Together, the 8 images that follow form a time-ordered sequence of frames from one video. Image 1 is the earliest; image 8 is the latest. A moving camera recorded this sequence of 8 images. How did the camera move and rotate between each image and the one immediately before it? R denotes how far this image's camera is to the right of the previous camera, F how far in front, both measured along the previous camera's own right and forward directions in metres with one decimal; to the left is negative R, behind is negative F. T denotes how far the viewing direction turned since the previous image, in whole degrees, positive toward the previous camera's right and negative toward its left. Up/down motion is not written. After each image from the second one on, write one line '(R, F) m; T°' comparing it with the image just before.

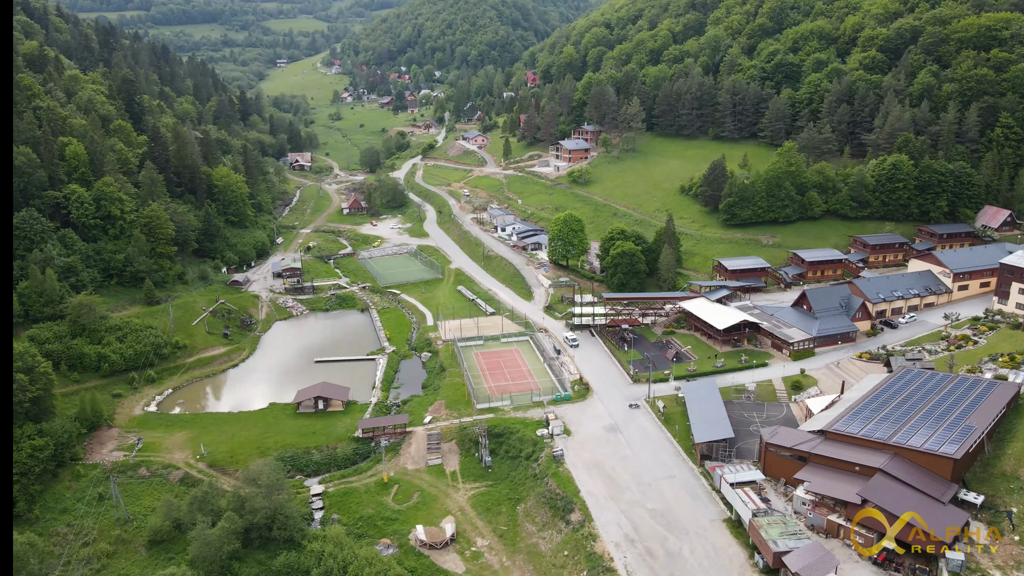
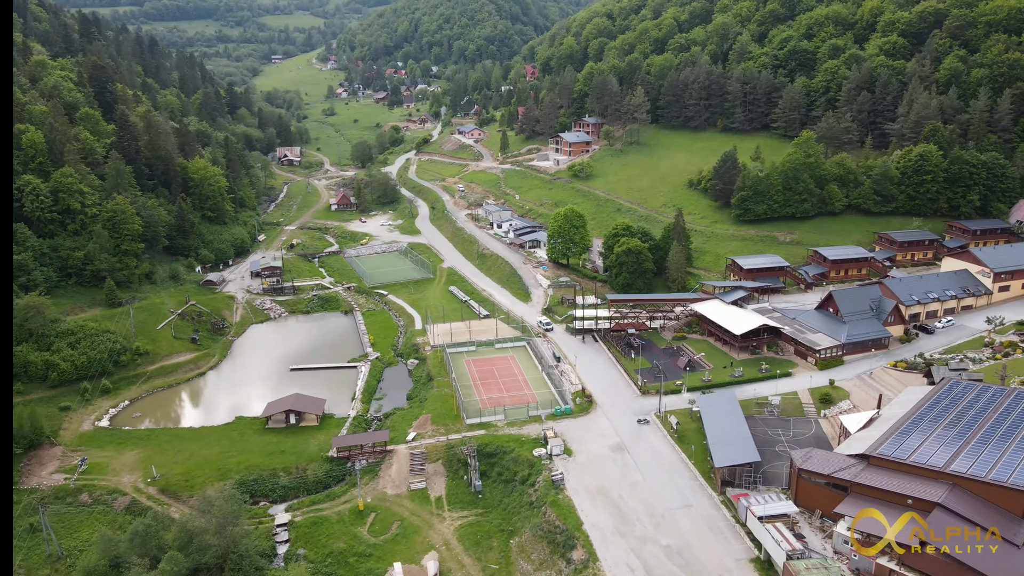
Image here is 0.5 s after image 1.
(+0.4, +6.1) m; 0°
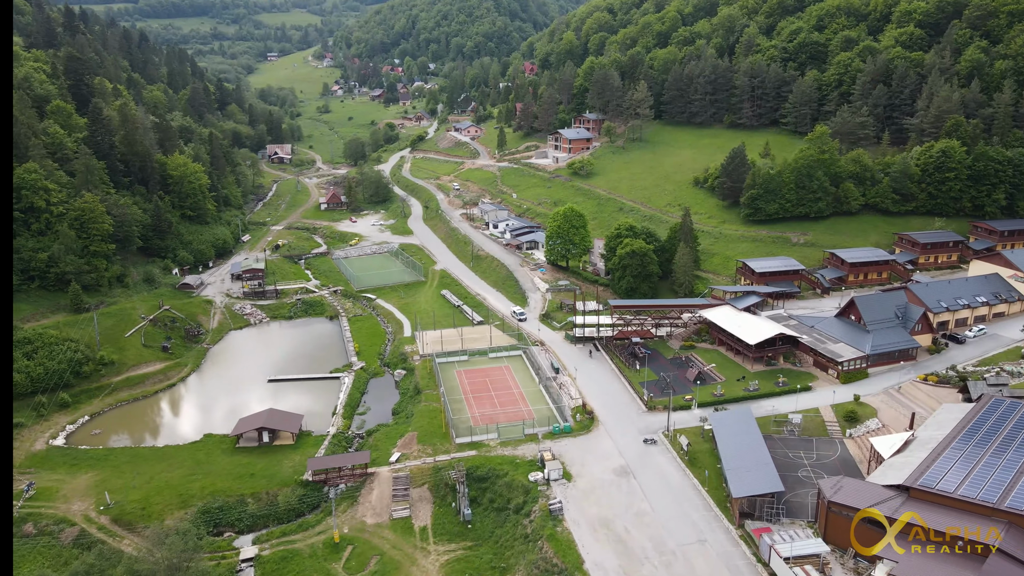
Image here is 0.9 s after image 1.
(+0.4, +4.5) m; 0°
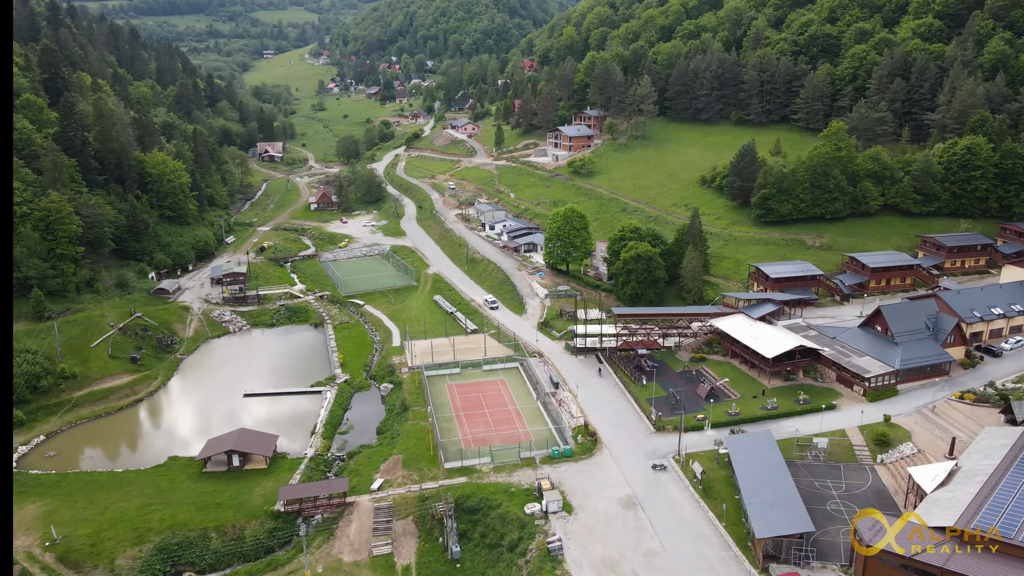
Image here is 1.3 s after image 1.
(+0.3, +4.3) m; 0°
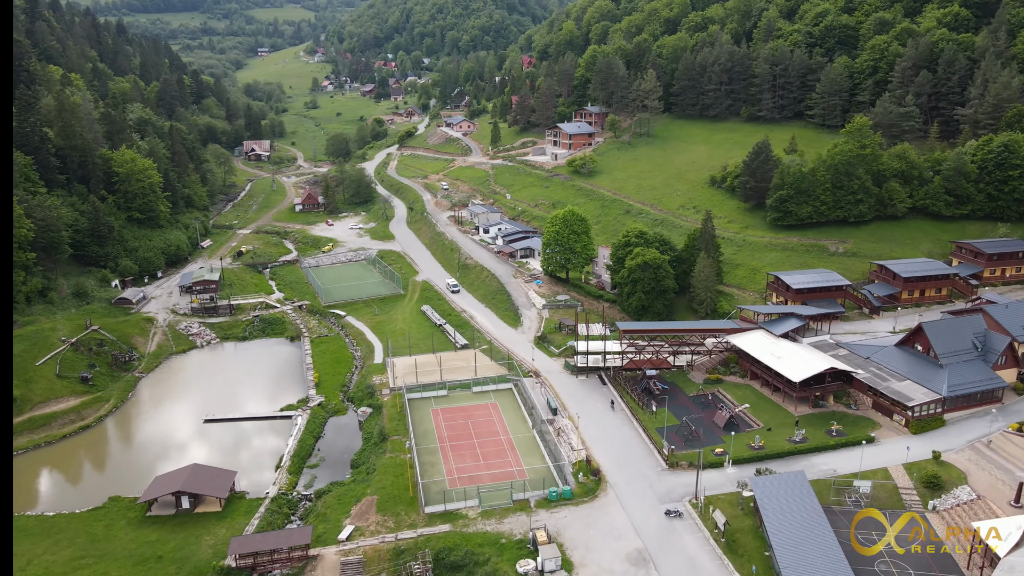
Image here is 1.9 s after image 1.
(+0.4, +5.6) m; 0°
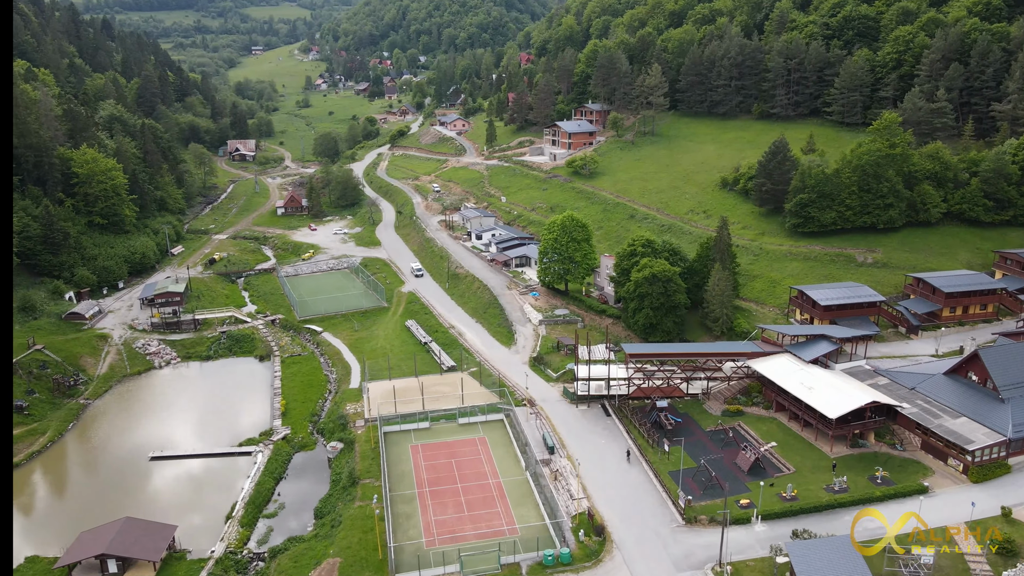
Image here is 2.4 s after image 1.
(+0.5, +5.8) m; 0°
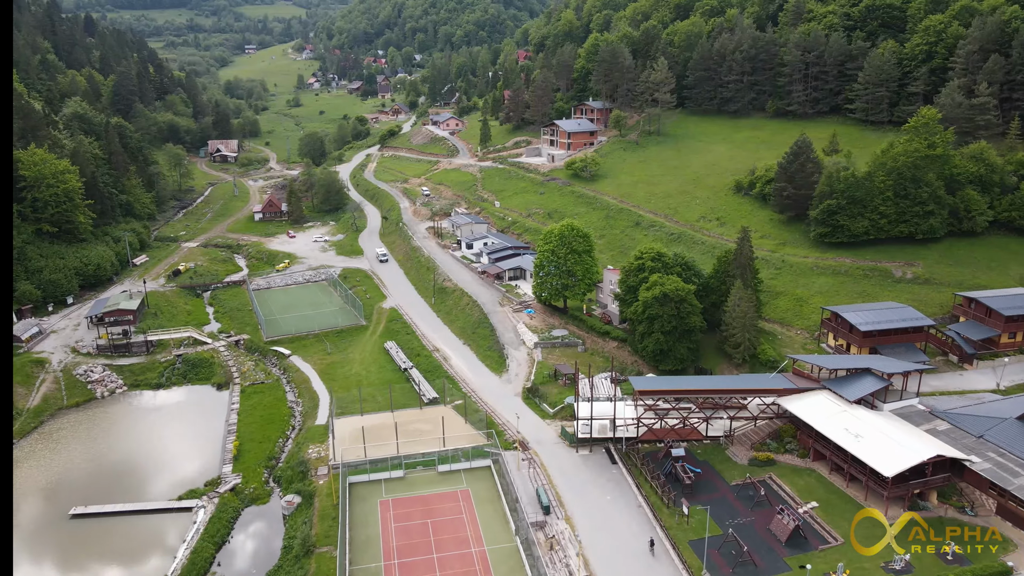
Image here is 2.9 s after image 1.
(+0.6, +6.3) m; 0°
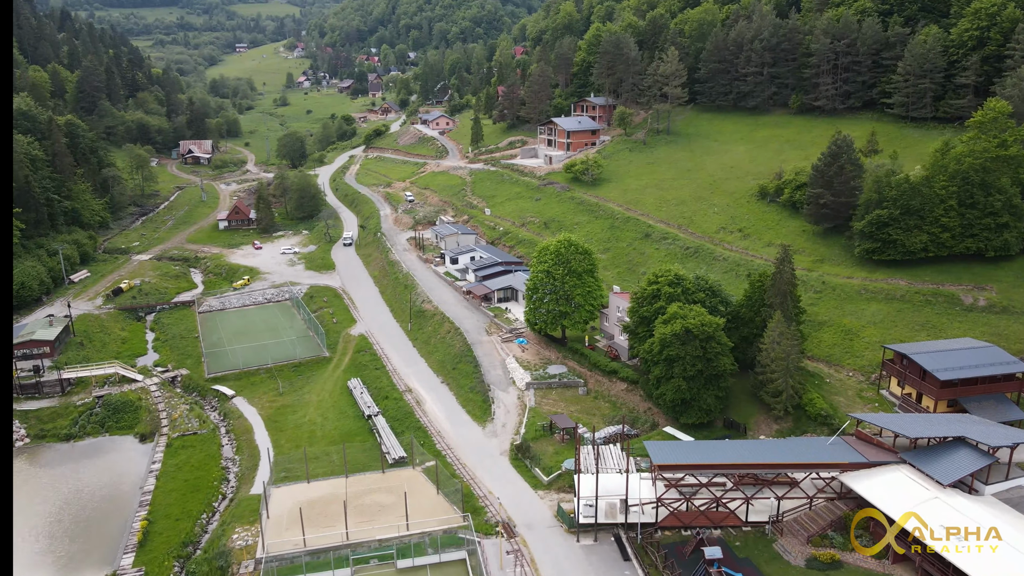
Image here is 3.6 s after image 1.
(+0.8, +8.4) m; 0°
